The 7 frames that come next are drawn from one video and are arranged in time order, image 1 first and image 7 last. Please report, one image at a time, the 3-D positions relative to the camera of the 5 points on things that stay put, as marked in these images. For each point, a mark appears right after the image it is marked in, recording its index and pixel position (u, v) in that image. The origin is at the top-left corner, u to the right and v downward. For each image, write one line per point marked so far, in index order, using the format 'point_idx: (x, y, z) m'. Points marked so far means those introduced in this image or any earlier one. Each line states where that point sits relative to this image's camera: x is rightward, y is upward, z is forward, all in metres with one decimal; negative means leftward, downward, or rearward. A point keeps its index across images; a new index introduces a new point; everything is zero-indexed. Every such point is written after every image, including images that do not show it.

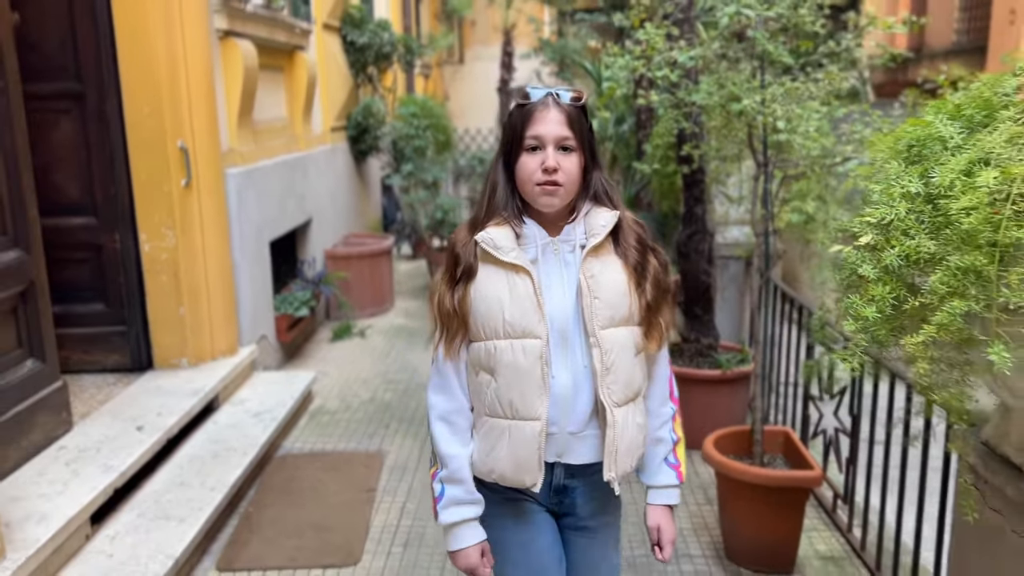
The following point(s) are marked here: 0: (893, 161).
0: (+0.9, +0.3, +2.2) m
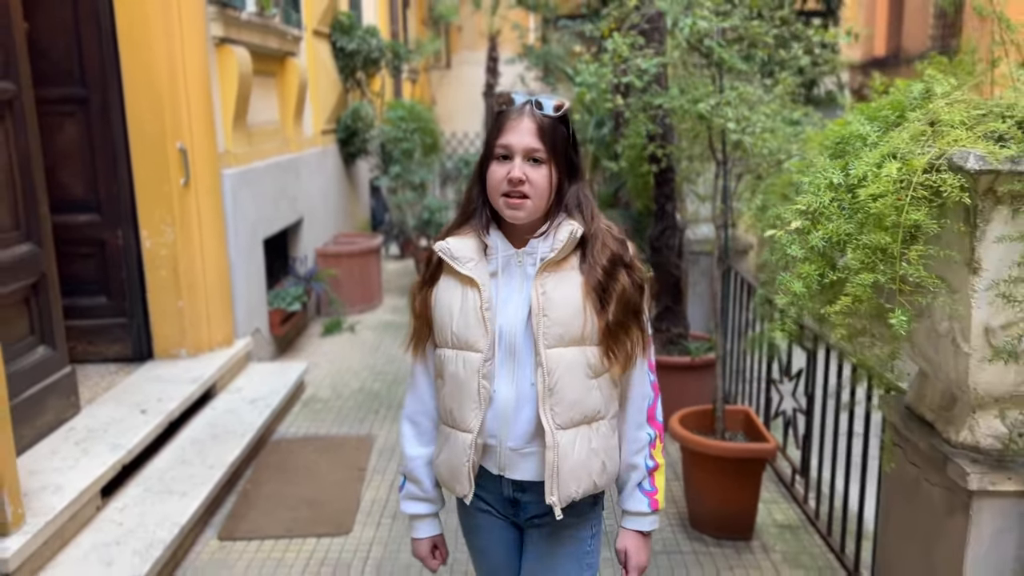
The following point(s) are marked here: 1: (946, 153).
0: (+0.9, +0.4, +2.5) m
1: (+1.0, +0.3, +2.0) m
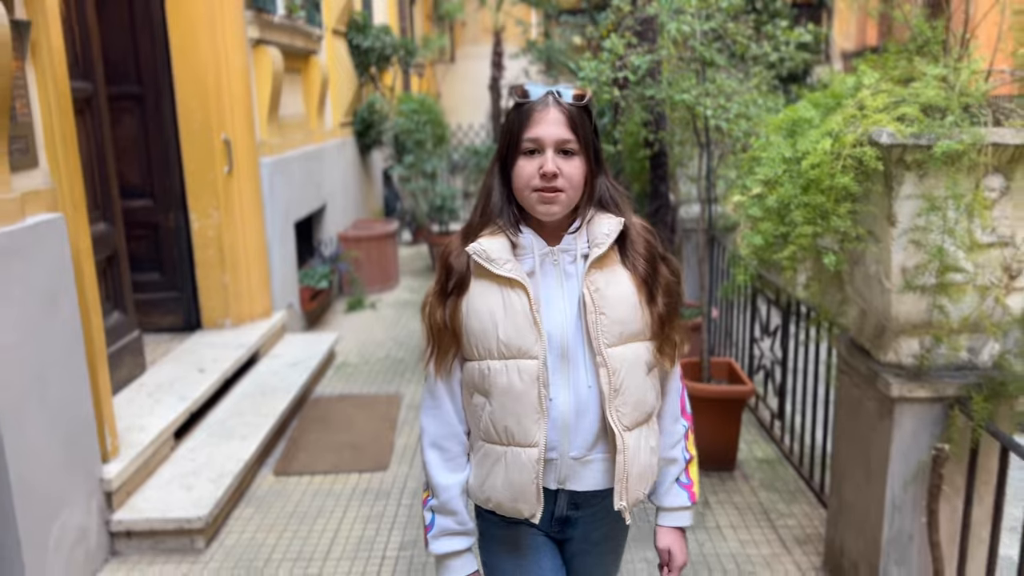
0: (+0.9, +0.5, +3.0) m
1: (+1.0, +0.5, +2.5) m
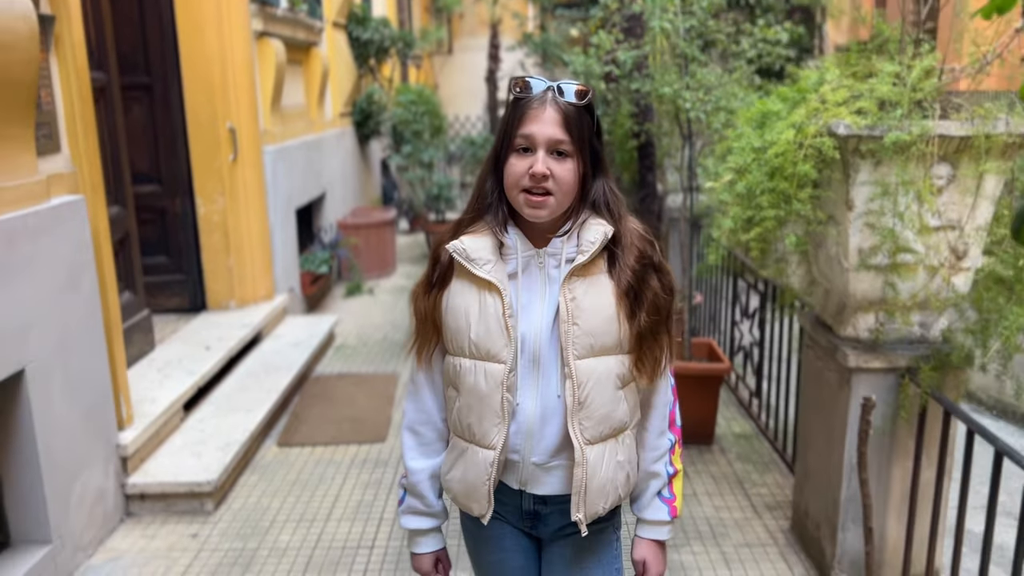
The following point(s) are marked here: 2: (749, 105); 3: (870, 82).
0: (+0.9, +0.6, +3.3) m
1: (+1.0, +0.5, +2.8) m
2: (+1.1, +0.8, +3.8) m
3: (+1.2, +0.7, +2.8) m
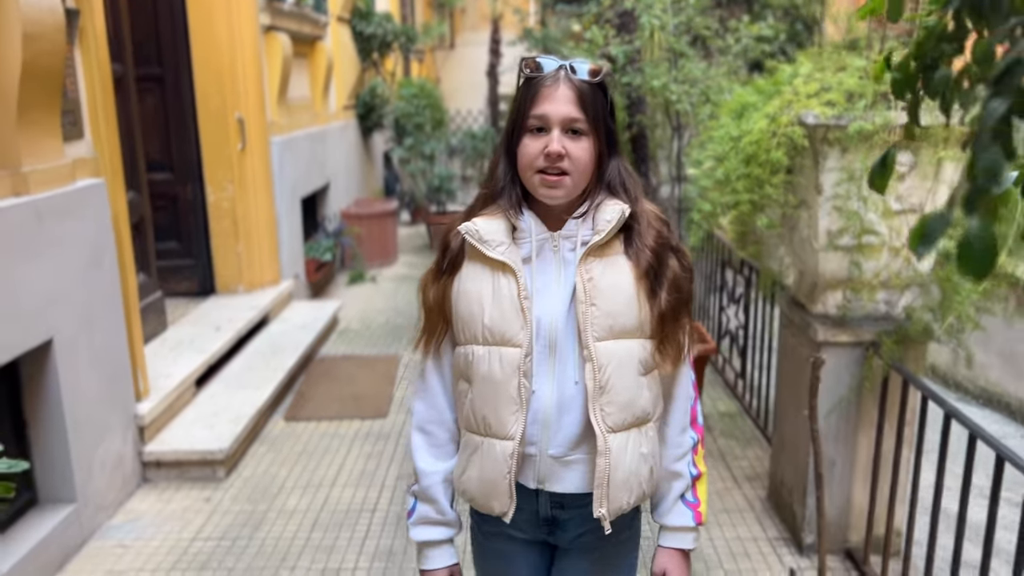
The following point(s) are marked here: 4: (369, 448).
0: (+0.9, +0.7, +3.5) m
1: (+1.0, +0.6, +3.0) m
2: (+1.0, +0.9, +4.0) m
3: (+1.2, +0.8, +3.1) m
4: (-0.7, -0.8, +4.3) m
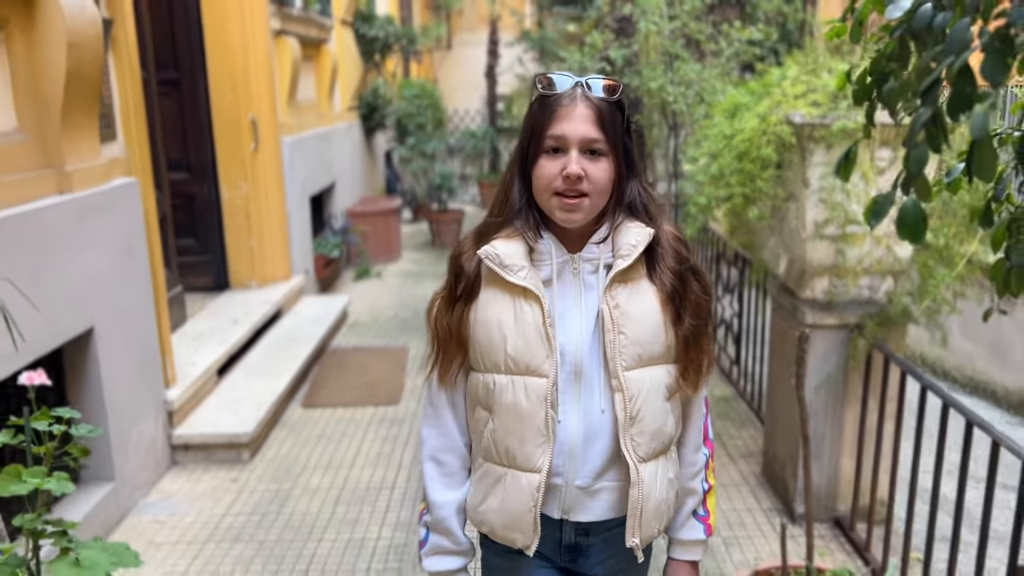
0: (+0.9, +0.7, +3.7) m
1: (+1.0, +0.7, +3.2) m
2: (+1.1, +1.0, +4.3) m
3: (+1.2, +0.8, +3.3) m
4: (-0.7, -0.8, +4.5) m
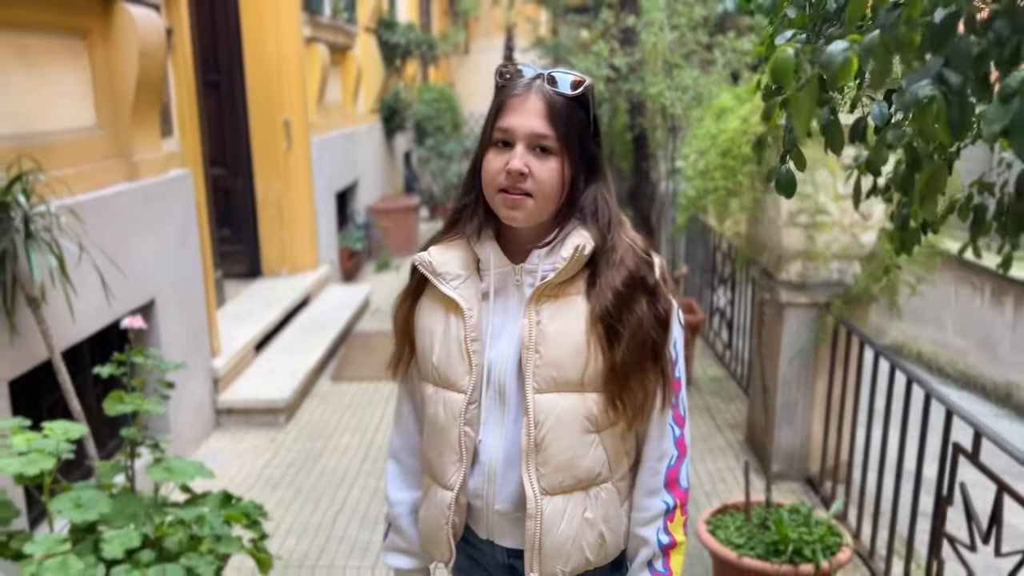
0: (+1.0, +0.8, +4.2) m
1: (+1.1, +0.7, +3.7) m
2: (+1.1, +1.0, +4.7) m
3: (+1.3, +0.9, +3.8) m
4: (-0.6, -0.7, +5.0) m
